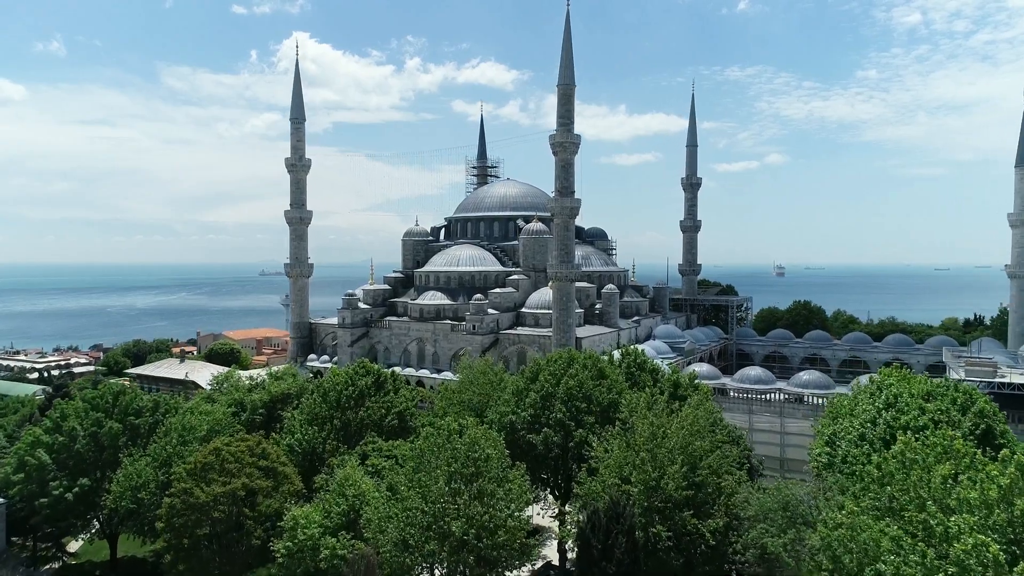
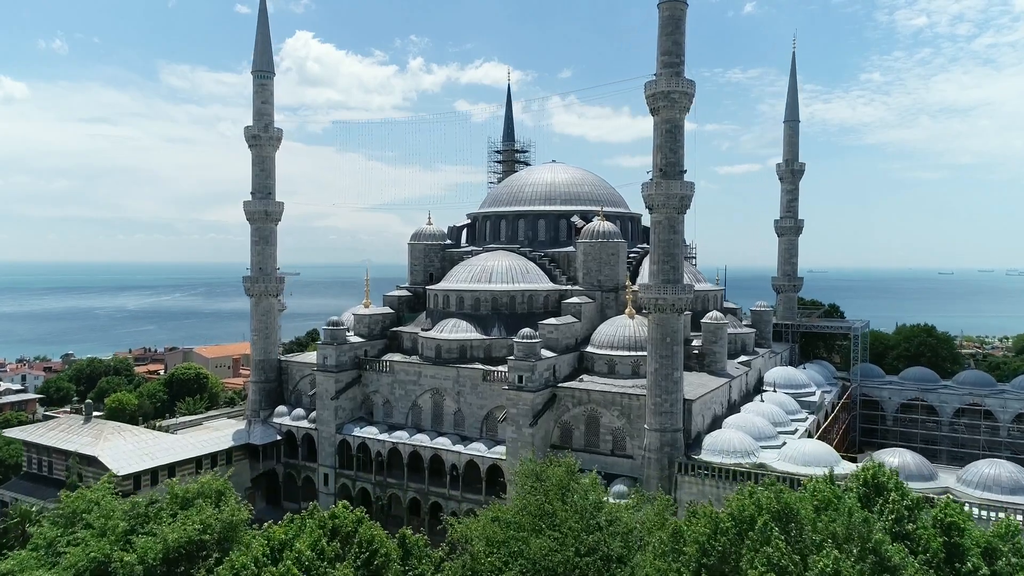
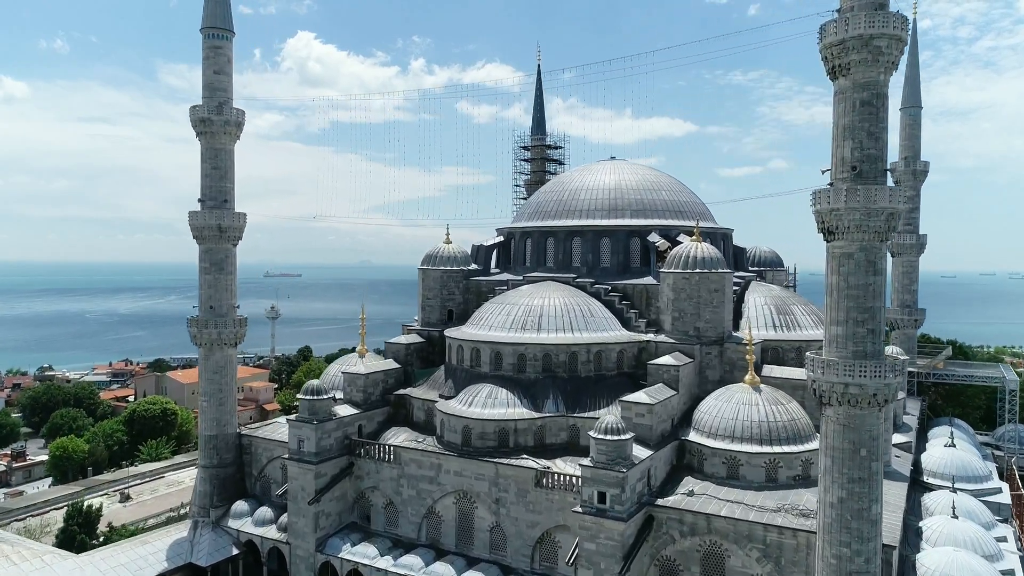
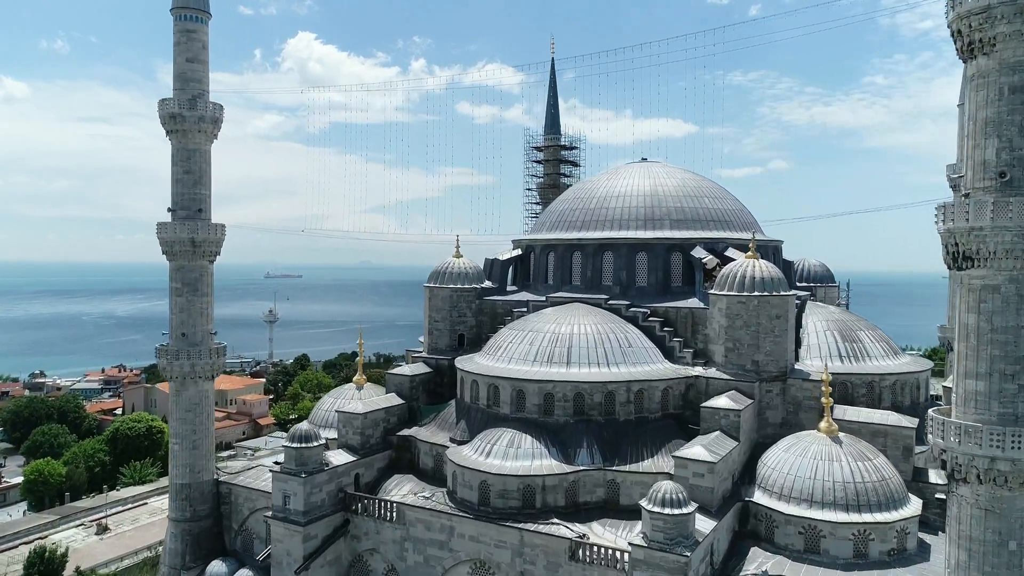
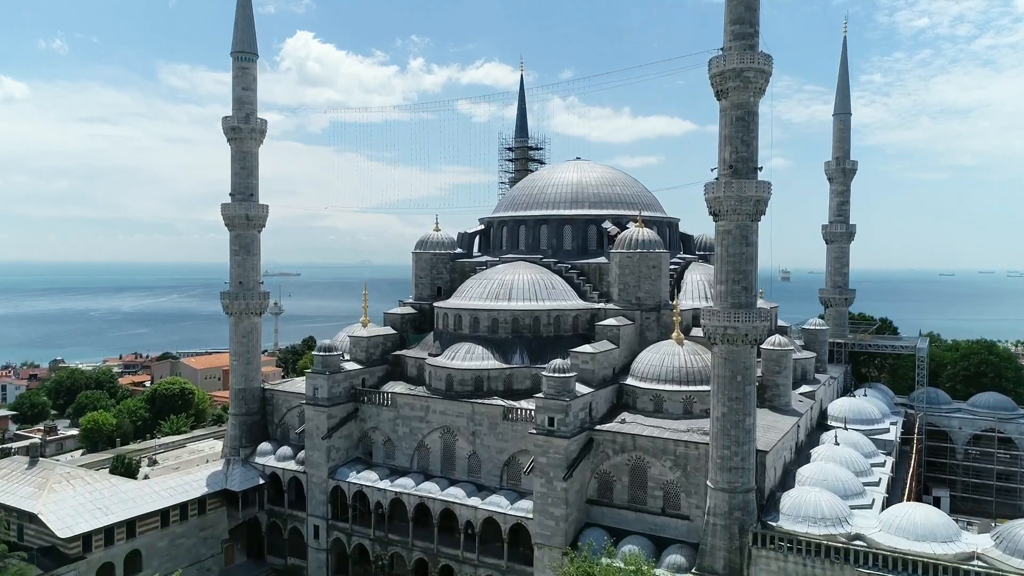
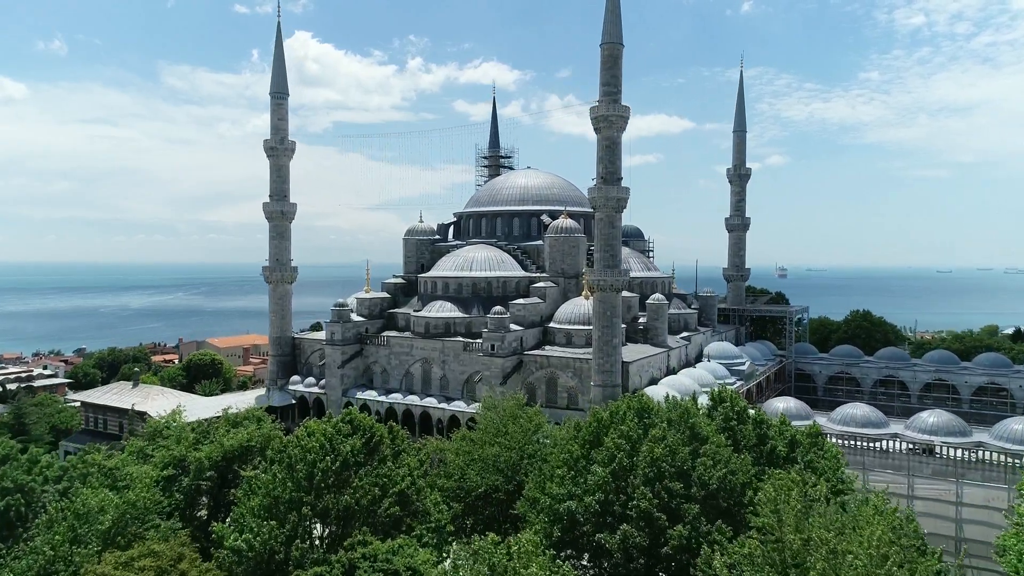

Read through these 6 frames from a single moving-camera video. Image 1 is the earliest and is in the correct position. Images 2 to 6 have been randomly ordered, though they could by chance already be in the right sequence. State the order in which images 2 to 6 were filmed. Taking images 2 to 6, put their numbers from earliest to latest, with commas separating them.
6, 2, 5, 3, 4
